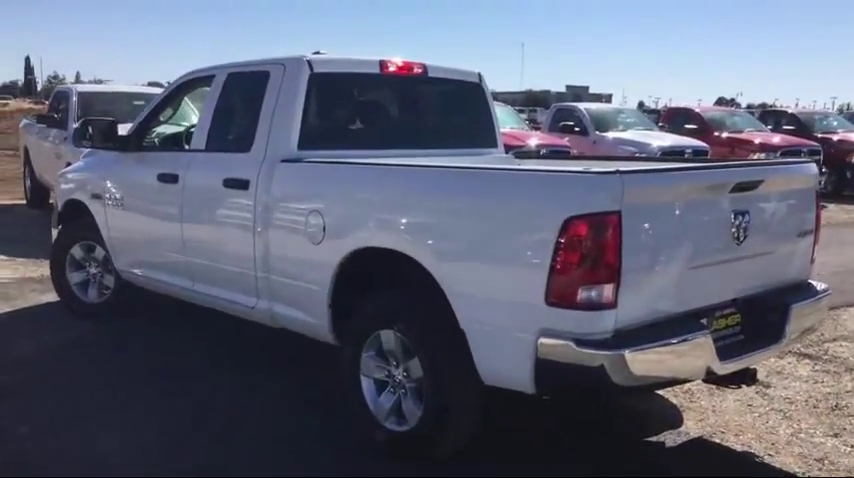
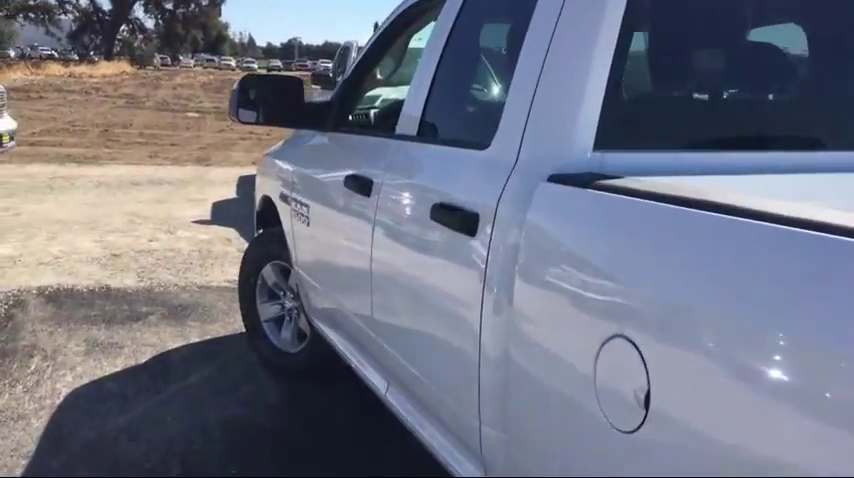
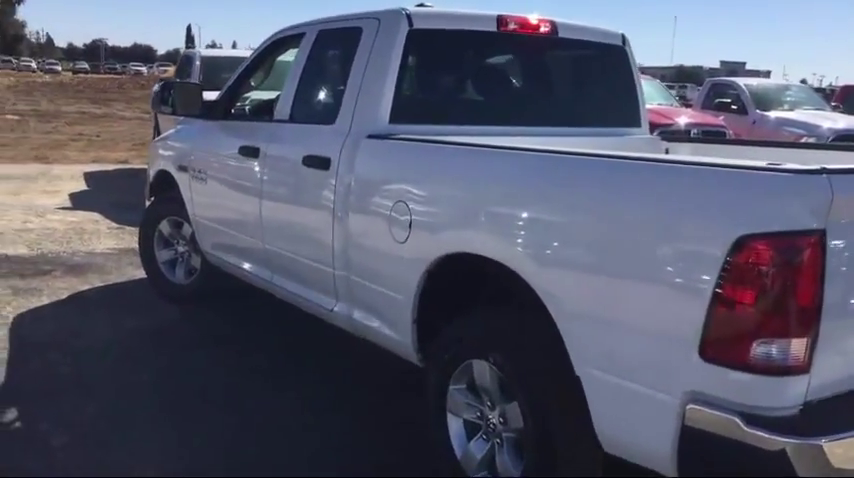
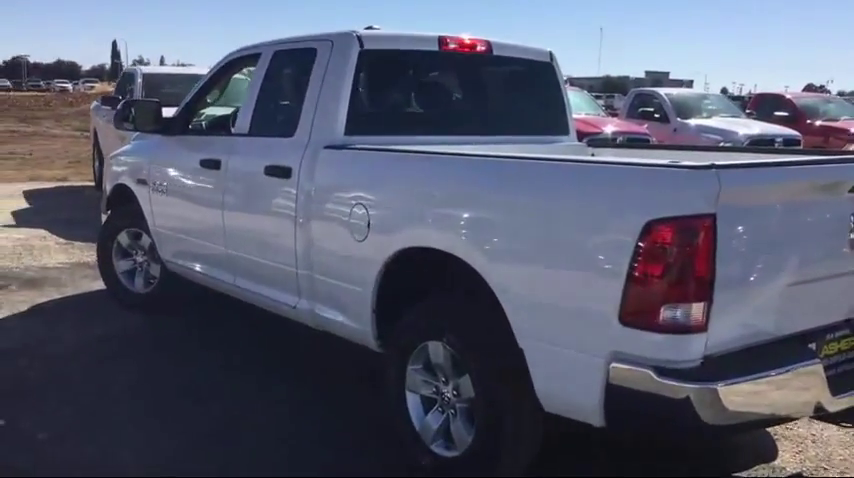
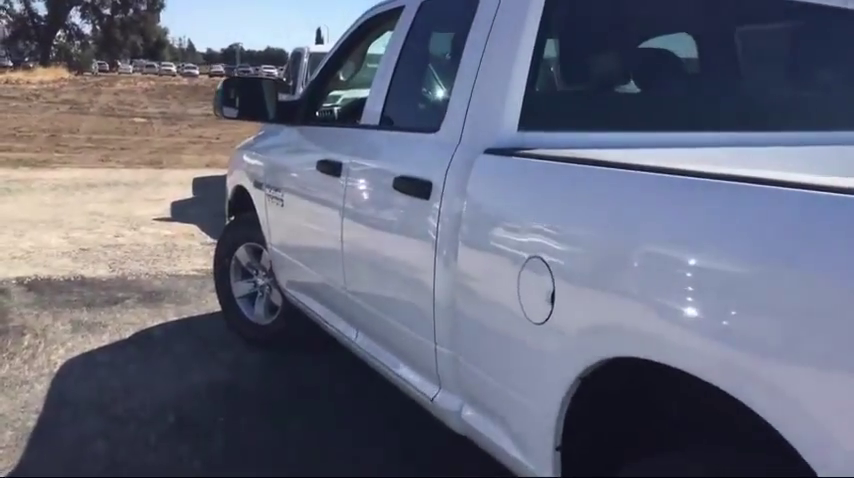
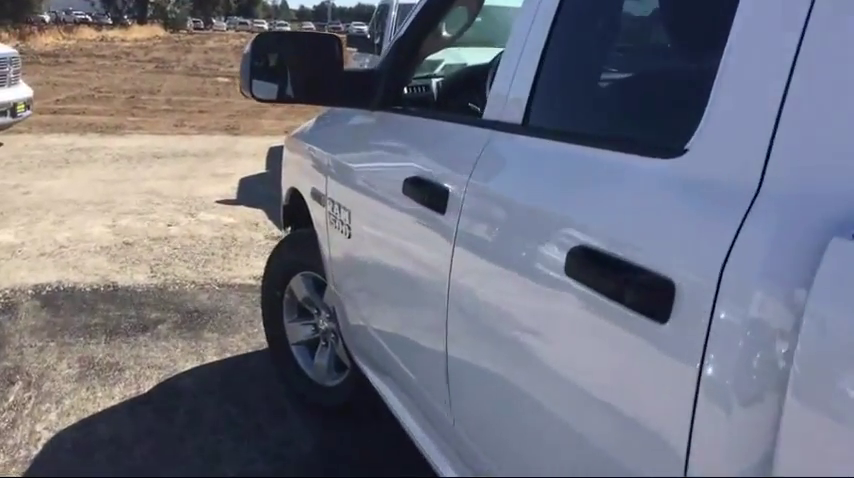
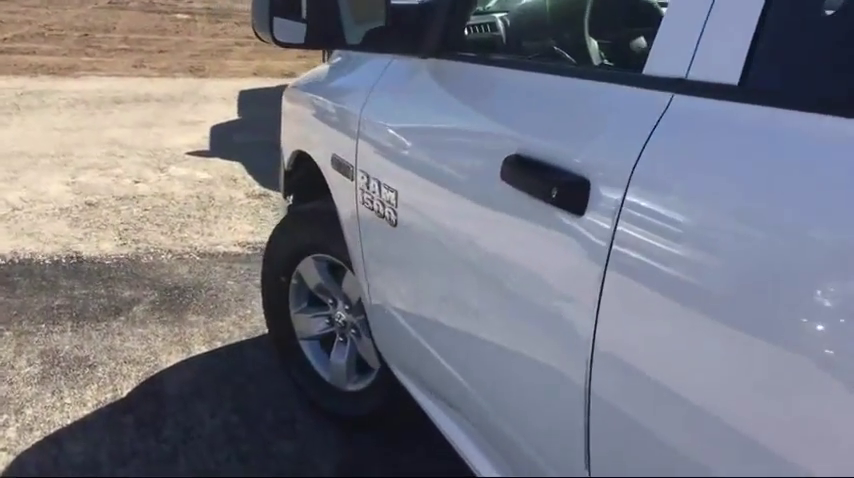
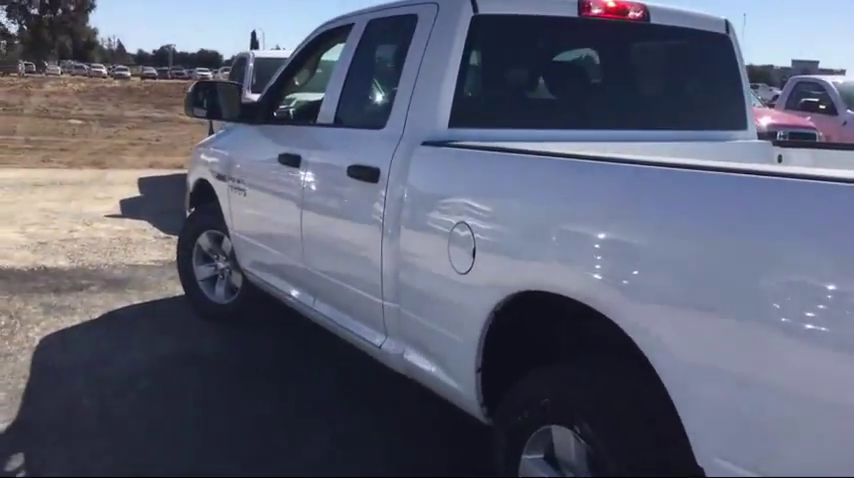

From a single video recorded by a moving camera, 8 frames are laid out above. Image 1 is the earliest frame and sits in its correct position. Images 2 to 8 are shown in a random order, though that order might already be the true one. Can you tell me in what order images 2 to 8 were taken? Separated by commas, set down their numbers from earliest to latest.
4, 3, 8, 5, 2, 6, 7
